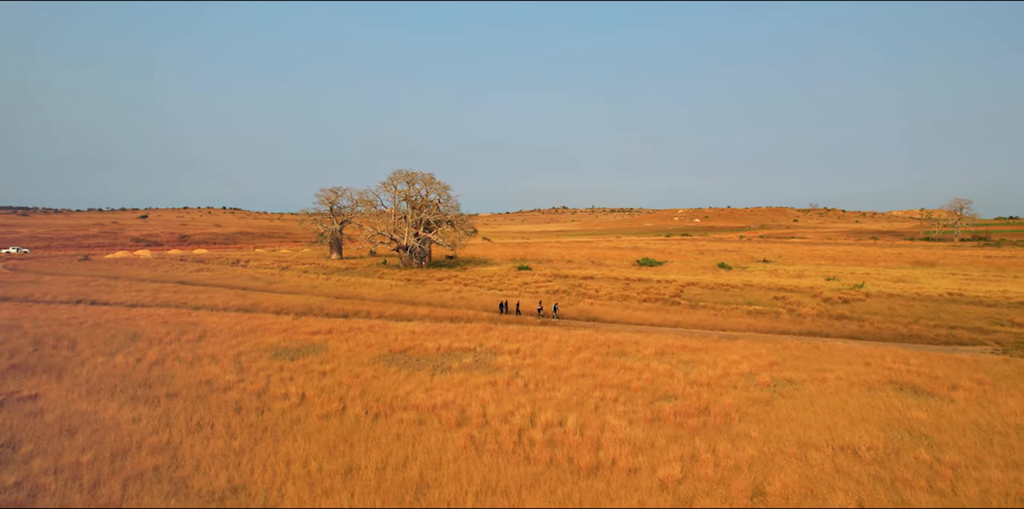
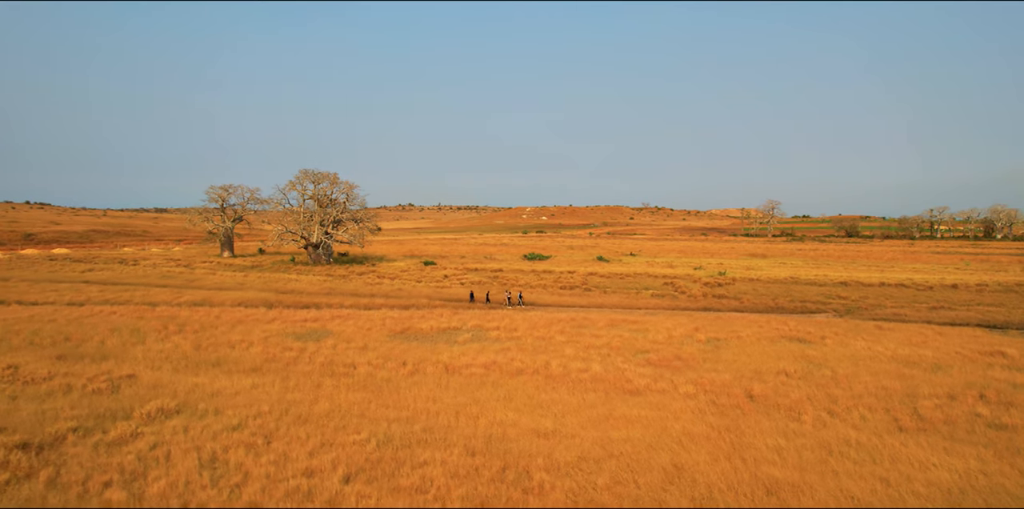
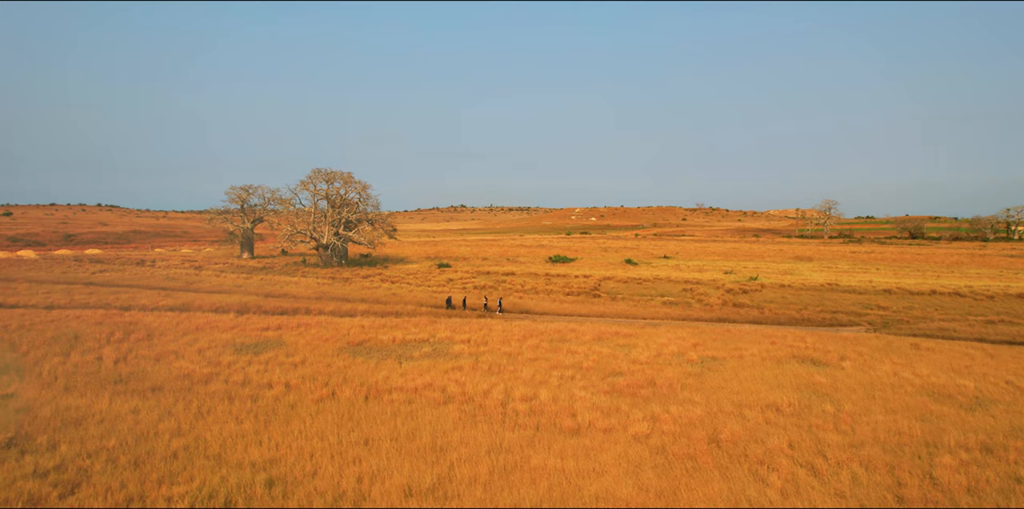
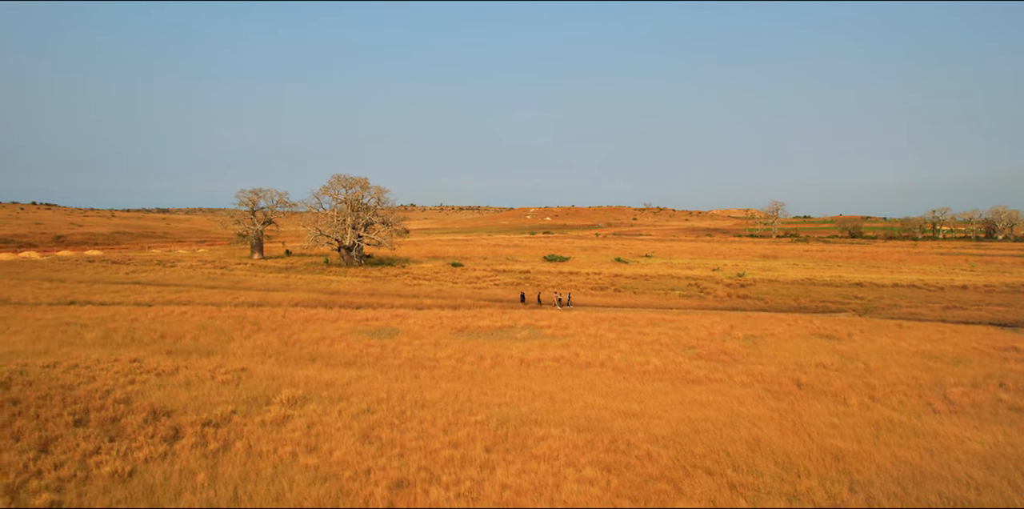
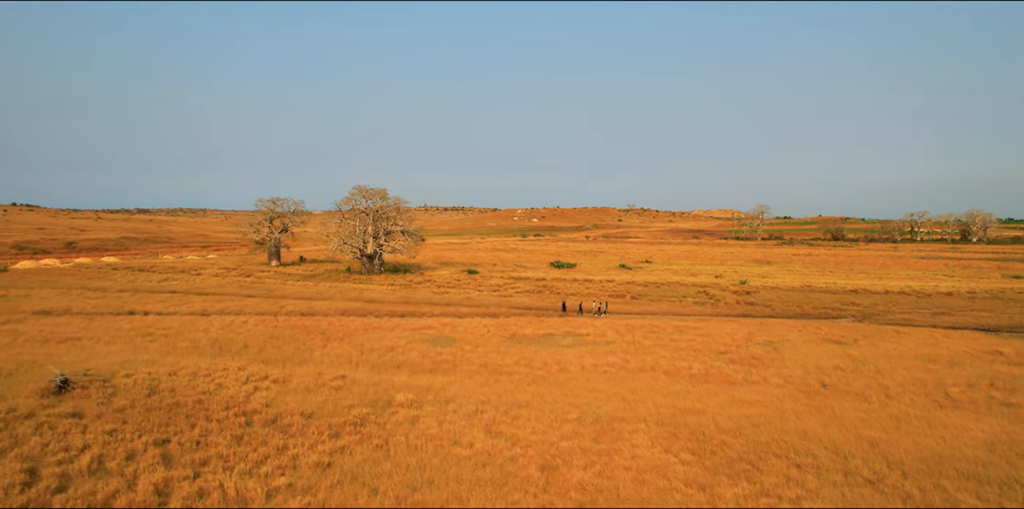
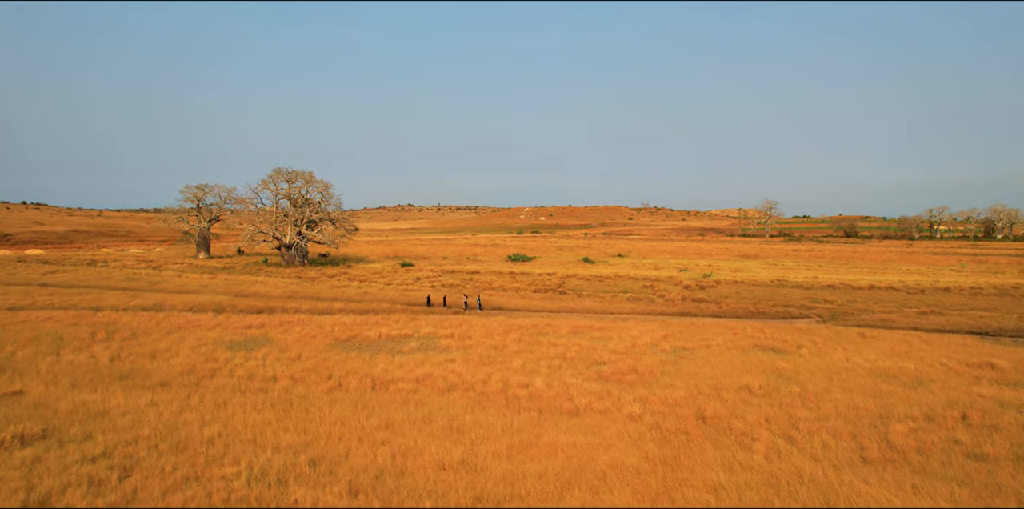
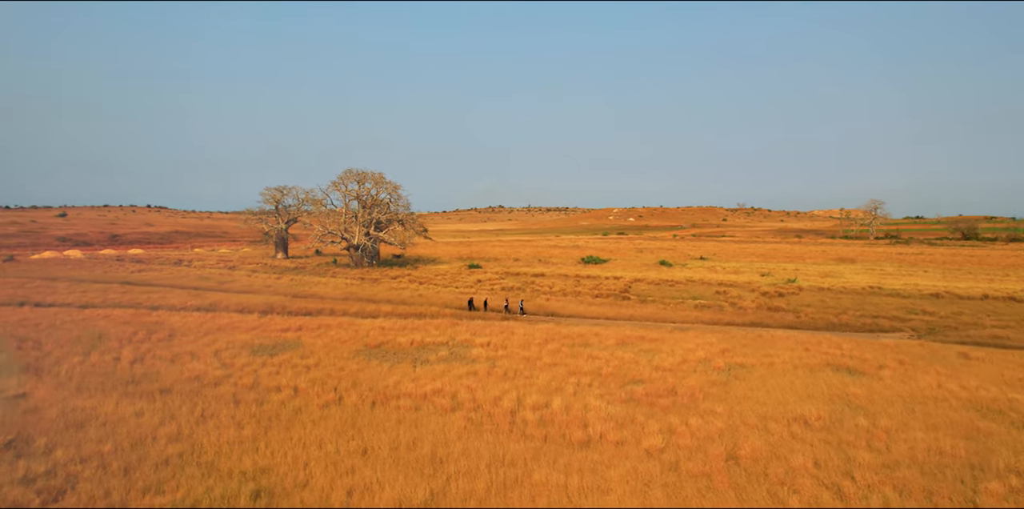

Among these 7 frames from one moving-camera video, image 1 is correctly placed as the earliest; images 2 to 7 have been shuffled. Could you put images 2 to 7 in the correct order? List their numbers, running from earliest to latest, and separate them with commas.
7, 3, 6, 2, 4, 5
